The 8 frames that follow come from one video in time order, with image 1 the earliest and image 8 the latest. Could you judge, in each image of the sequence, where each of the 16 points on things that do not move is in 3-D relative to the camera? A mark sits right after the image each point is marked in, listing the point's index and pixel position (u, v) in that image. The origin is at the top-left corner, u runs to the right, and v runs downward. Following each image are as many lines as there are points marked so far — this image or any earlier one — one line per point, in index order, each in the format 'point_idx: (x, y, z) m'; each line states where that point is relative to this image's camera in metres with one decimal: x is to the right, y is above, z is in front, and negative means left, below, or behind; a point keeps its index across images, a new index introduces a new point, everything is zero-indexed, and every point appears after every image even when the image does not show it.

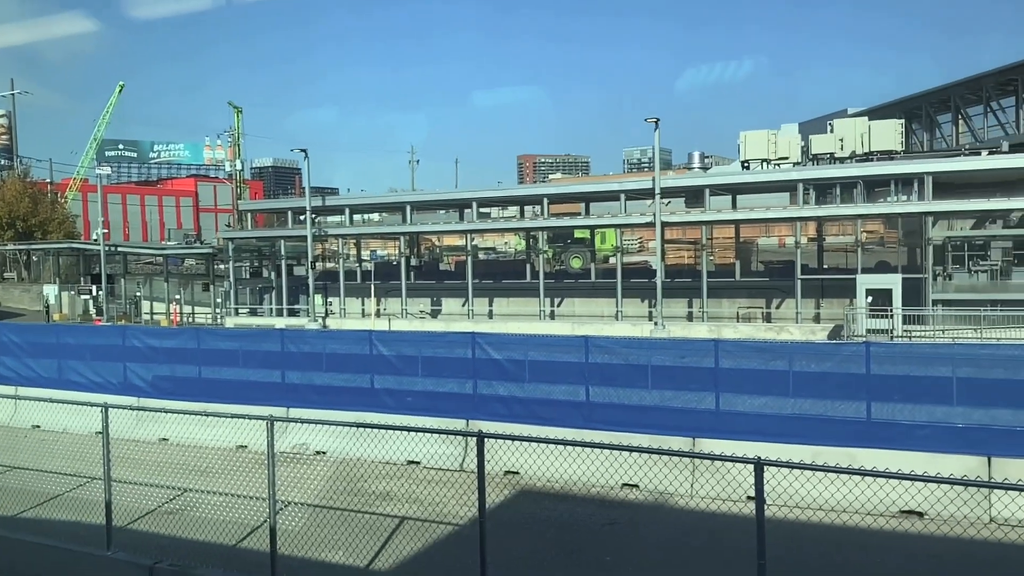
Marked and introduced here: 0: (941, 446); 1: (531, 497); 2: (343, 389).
0: (+5.1, -1.9, +9.1) m
1: (+0.3, -2.8, +10.2) m
2: (-2.8, -1.6, +12.6) m
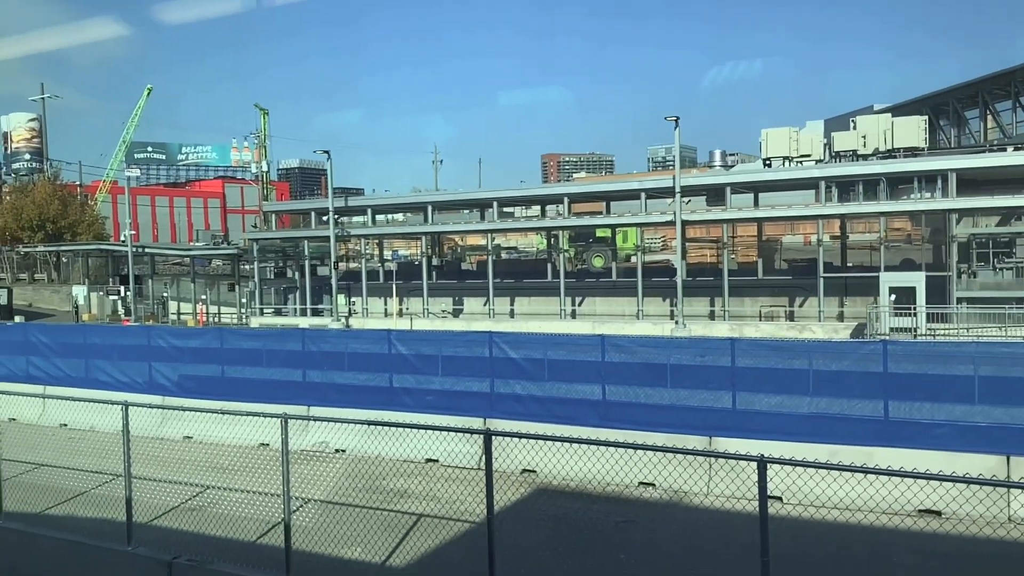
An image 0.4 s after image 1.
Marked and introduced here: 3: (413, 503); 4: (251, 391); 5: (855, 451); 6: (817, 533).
0: (+5.3, -1.8, +9.0) m
1: (+0.5, -2.8, +10.3) m
2: (-2.5, -1.6, +12.7) m
3: (-1.3, -2.8, +10.1) m
4: (-4.7, -1.8, +13.8) m
5: (+4.2, -2.0, +9.4) m
6: (+3.4, -2.7, +8.6) m
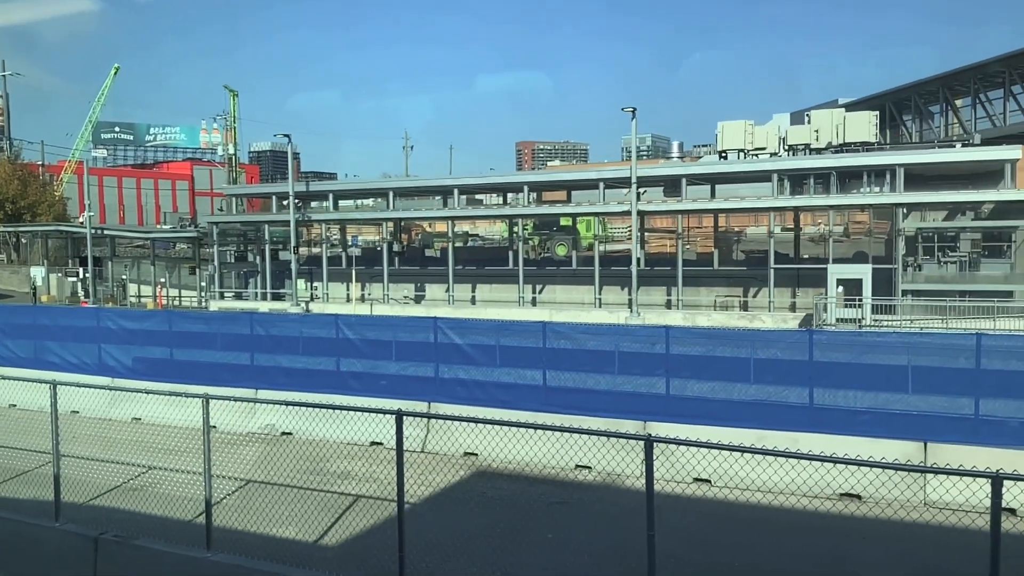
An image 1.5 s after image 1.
0: (+4.5, -1.7, +9.4) m
1: (-0.3, -2.6, +10.5) m
2: (-3.4, -1.4, +12.9) m
3: (-2.1, -2.6, +10.2) m
4: (-5.6, -1.5, +13.8) m
5: (+3.4, -1.9, +9.8) m
6: (+2.7, -2.6, +8.9) m
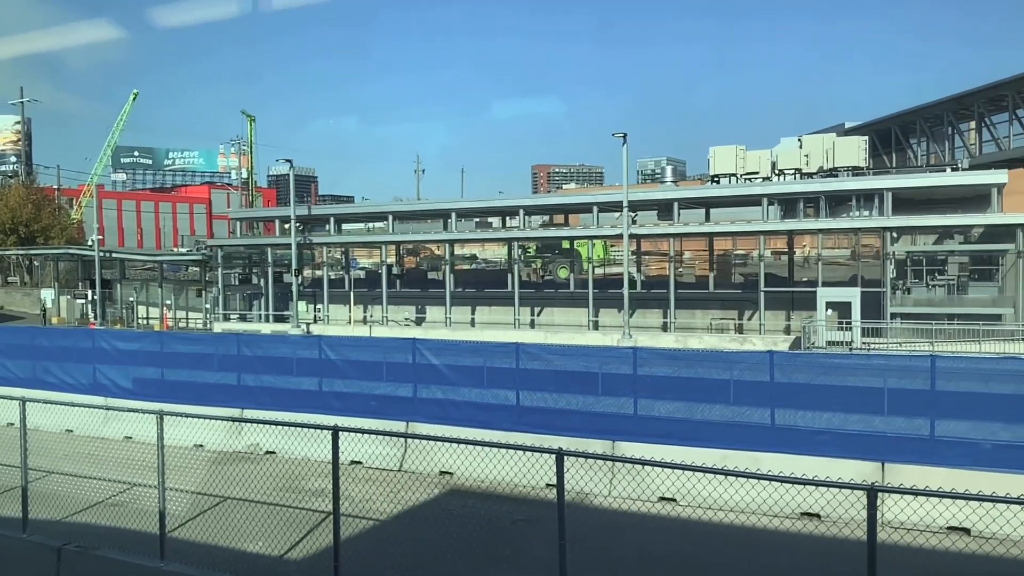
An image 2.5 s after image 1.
0: (+4.1, -2.0, +9.5) m
1: (-0.7, -2.9, +10.7) m
2: (-3.8, -1.8, +13.2) m
3: (-2.5, -2.9, +10.5) m
4: (-6.0, -1.9, +14.2) m
5: (+3.0, -2.2, +9.9) m
6: (+2.2, -2.9, +9.0) m
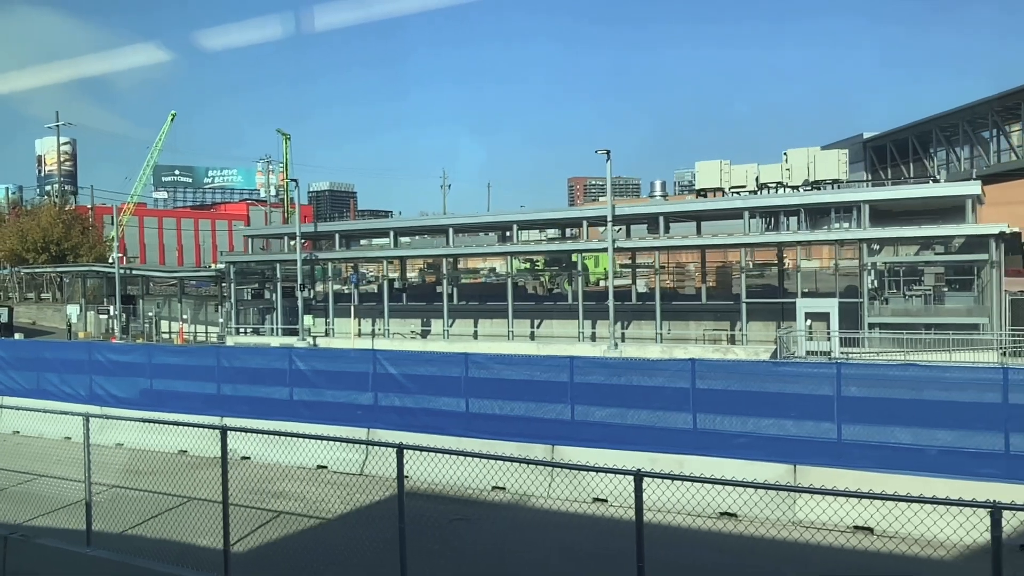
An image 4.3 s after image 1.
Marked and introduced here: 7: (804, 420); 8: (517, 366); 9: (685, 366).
0: (+3.2, -2.2, +10.0) m
1: (-1.6, -3.1, +11.4) m
2: (-4.5, -2.0, +14.0) m
3: (-3.4, -3.1, +11.2) m
4: (-6.6, -2.2, +15.1) m
5: (+2.1, -2.3, +10.4) m
6: (+1.3, -3.0, +9.6) m
7: (+3.7, -1.7, +9.8) m
8: (+0.1, -1.2, +11.7) m
9: (+2.4, -1.1, +10.6) m
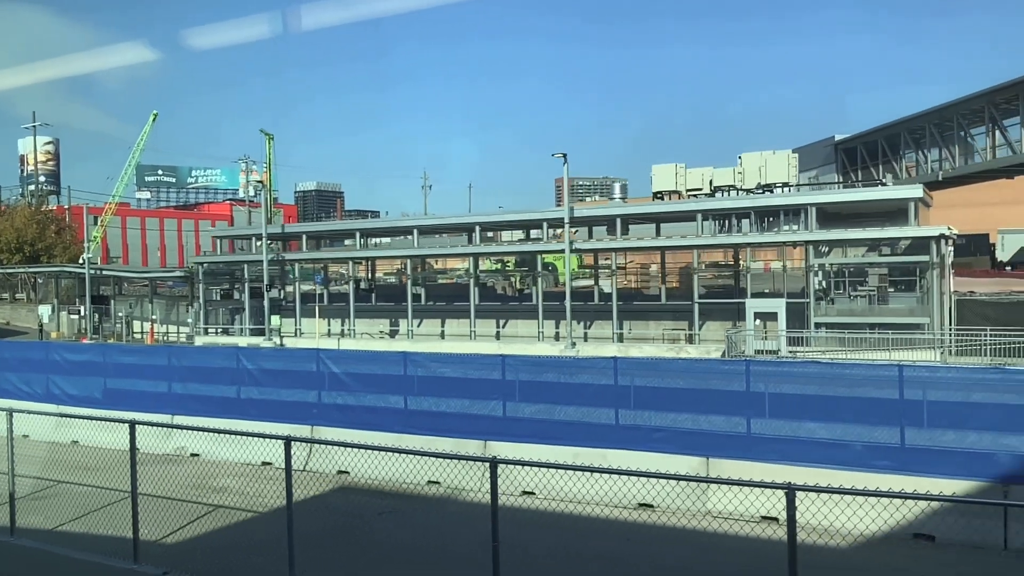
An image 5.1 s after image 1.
0: (+2.2, -2.2, +10.4) m
1: (-2.6, -3.1, +11.8) m
2: (-5.5, -2.0, +14.3) m
3: (-4.4, -3.1, +11.6) m
4: (-7.7, -2.3, +15.4) m
5: (+1.1, -2.4, +10.9) m
6: (+0.3, -3.1, +10.0) m
7: (+2.8, -1.7, +10.3) m
8: (-0.9, -1.2, +12.1) m
9: (+1.4, -1.1, +11.0) m
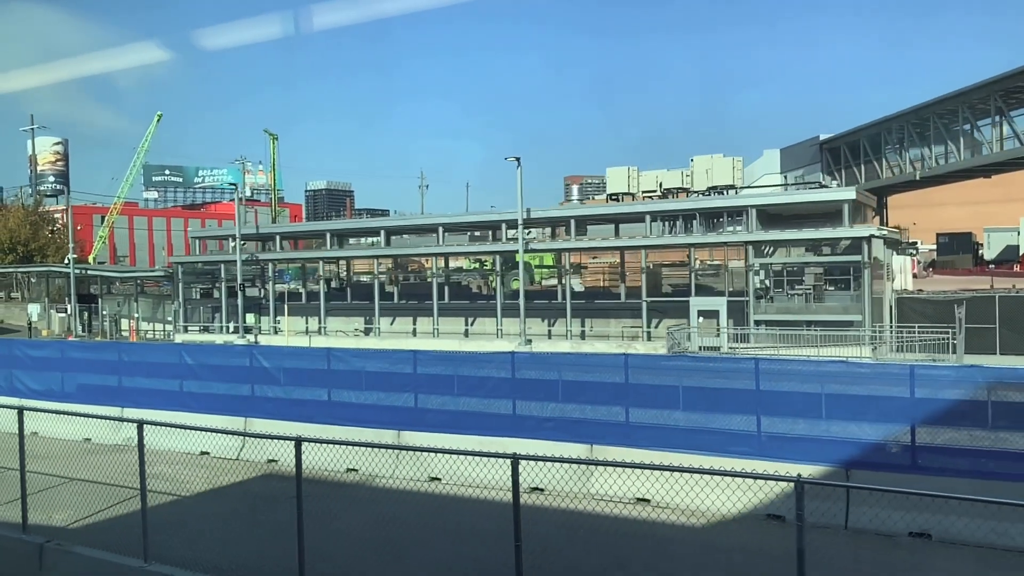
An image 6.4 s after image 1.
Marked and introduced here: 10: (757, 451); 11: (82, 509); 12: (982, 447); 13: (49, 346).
0: (+0.7, -2.2, +11.2) m
1: (-4.0, -3.1, +12.6) m
2: (-7.0, -2.0, +15.2) m
3: (-5.8, -3.1, +12.4) m
4: (-9.1, -2.3, +16.3) m
5: (-0.3, -2.3, +11.7) m
6: (-1.1, -3.1, +10.8) m
7: (+1.3, -1.7, +11.0) m
8: (-2.4, -1.2, +12.9) m
9: (-0.1, -1.1, +11.8) m
10: (+3.2, -2.1, +10.0) m
11: (-6.1, -3.1, +10.9) m
12: (+5.4, -1.8, +8.8) m
13: (-10.1, -1.3, +16.7) m
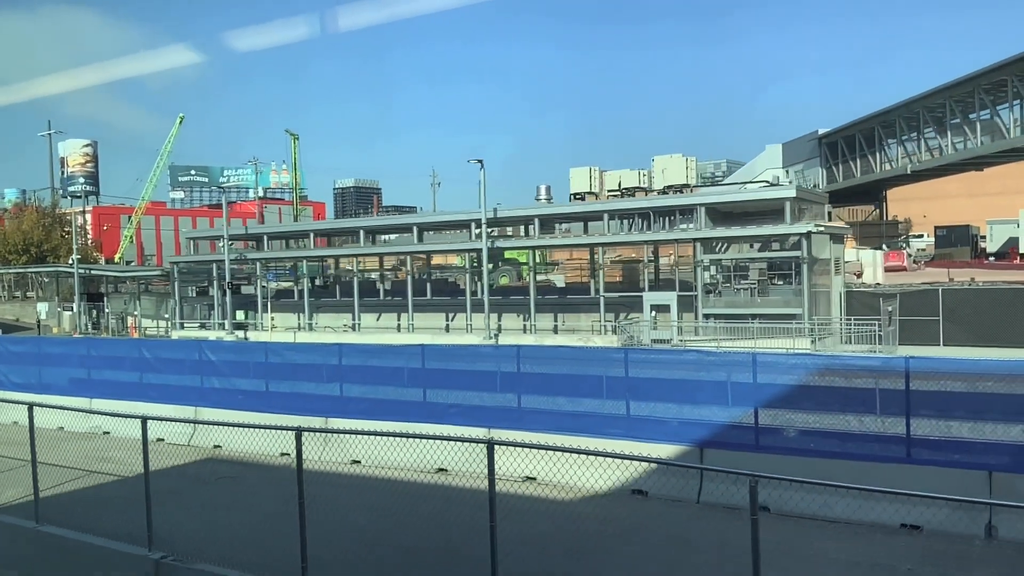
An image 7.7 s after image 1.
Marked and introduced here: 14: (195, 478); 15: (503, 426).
0: (-0.8, -2.1, +12.2) m
1: (-5.5, -3.1, +13.8) m
2: (-8.3, -2.0, +16.5) m
3: (-7.3, -3.1, +13.7) m
4: (-10.4, -2.3, +17.6) m
5: (-1.8, -2.3, +12.7) m
6: (-2.6, -3.0, +11.9) m
7: (-0.2, -1.7, +12.0) m
8: (-3.8, -1.2, +14.0) m
9: (-1.6, -1.0, +12.8) m
10: (+1.6, -2.1, +10.9) m
11: (-7.6, -3.1, +12.2) m
12: (+3.8, -1.8, +9.6) m
13: (-11.4, -1.3, +18.1) m
14: (-5.2, -3.1, +12.5) m
15: (-0.2, -2.1, +11.8) m
